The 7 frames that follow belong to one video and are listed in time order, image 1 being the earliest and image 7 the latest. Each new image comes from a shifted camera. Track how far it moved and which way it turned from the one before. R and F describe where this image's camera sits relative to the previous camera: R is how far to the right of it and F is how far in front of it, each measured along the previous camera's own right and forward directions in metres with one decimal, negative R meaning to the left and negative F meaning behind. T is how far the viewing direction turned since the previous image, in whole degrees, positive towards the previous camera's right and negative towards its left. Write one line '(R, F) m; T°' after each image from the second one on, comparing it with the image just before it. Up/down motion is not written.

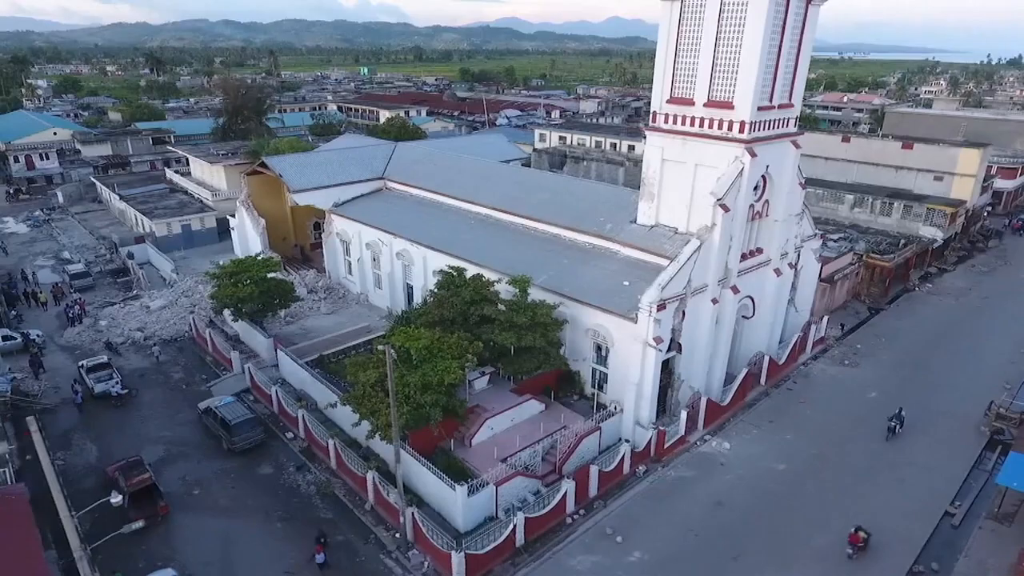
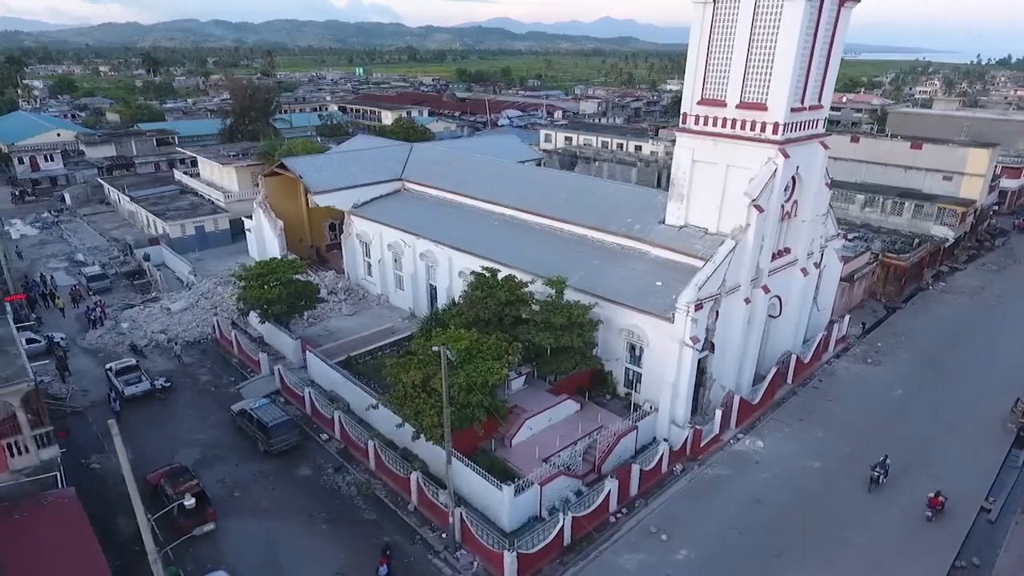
(-1.2, -0.1) m; +1°
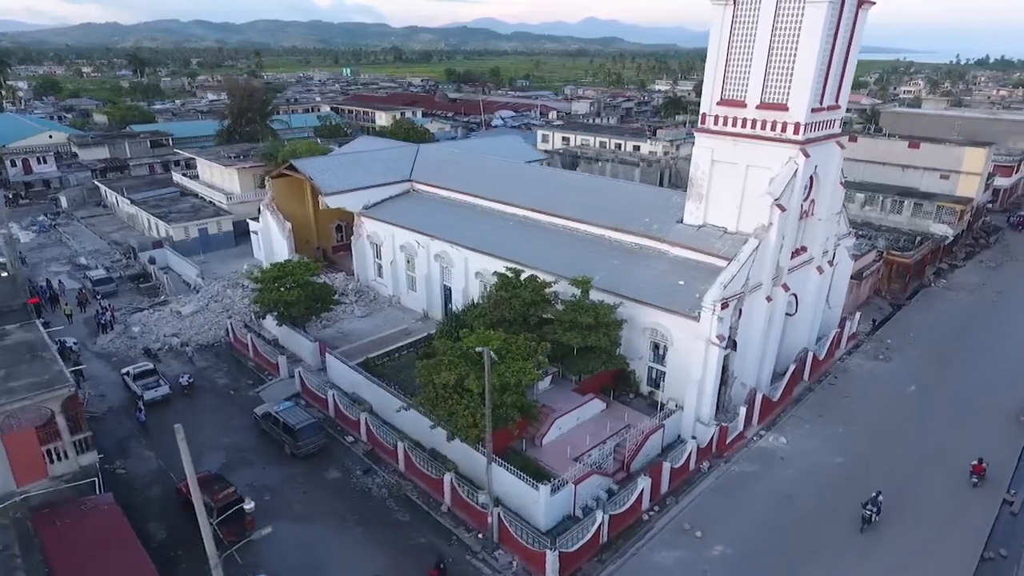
(-1.1, 0.0) m; +1°
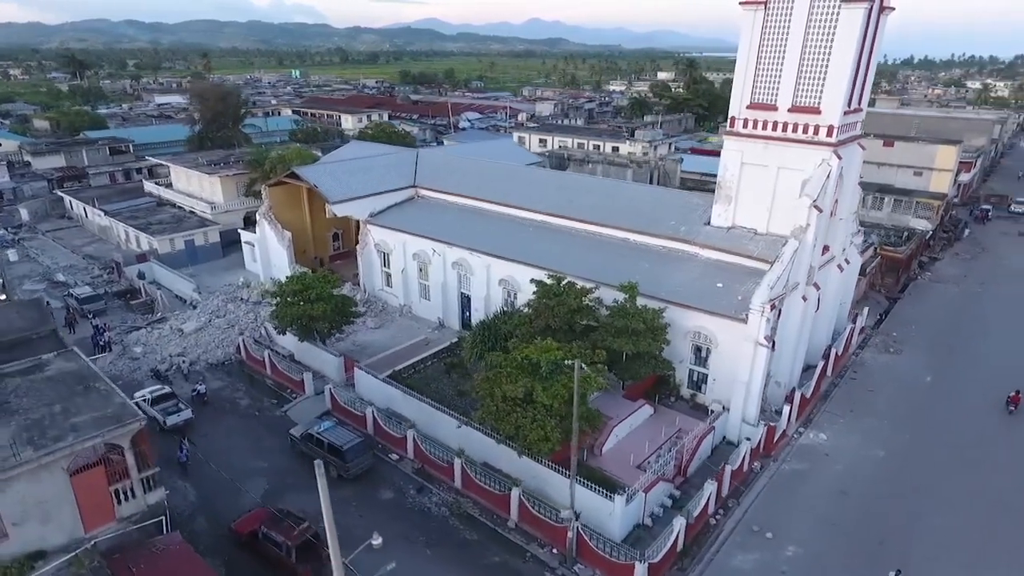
(-2.7, +0.4) m; +4°
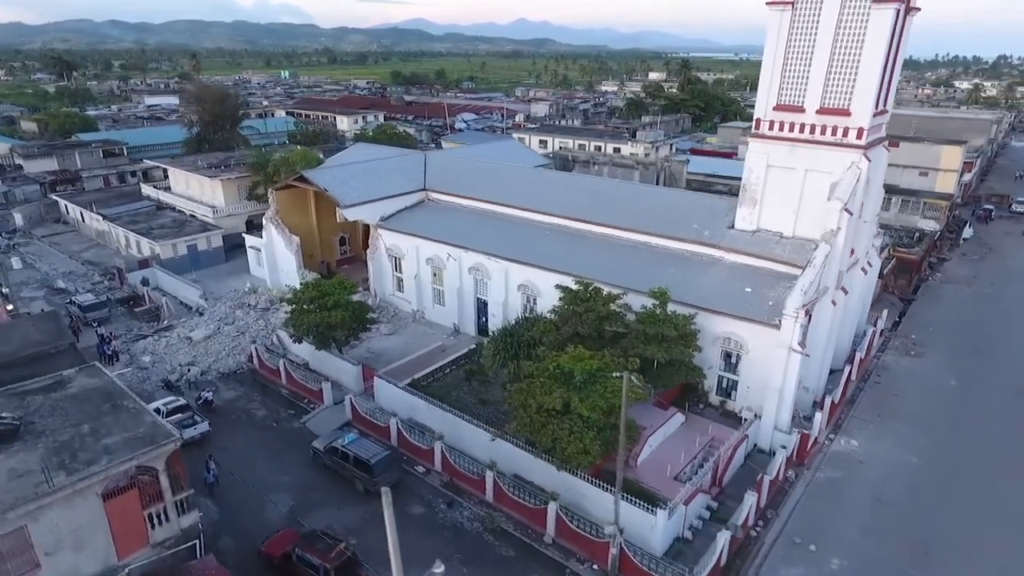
(-1.1, +0.5) m; +1°
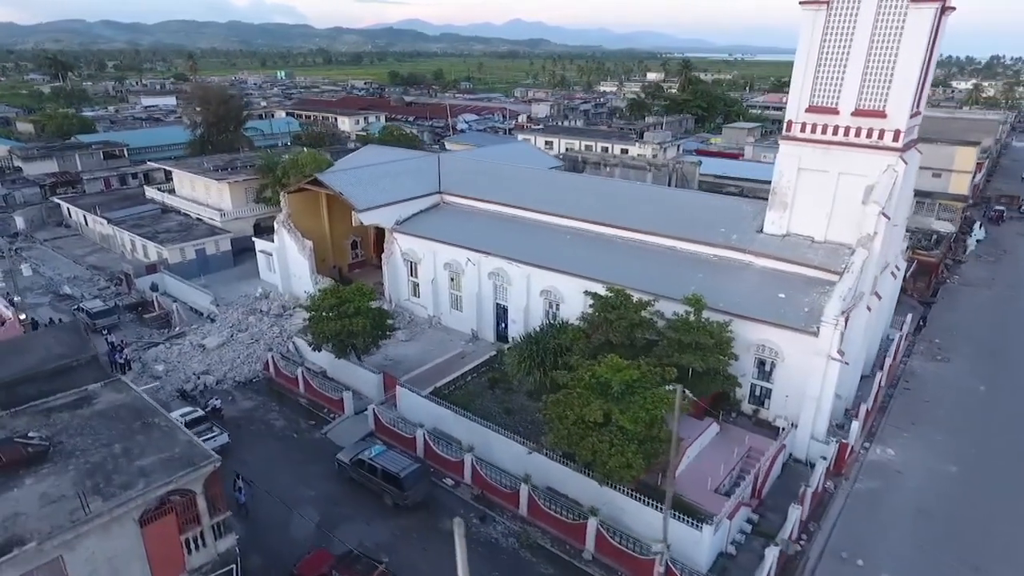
(-1.0, +0.5) m; 0°
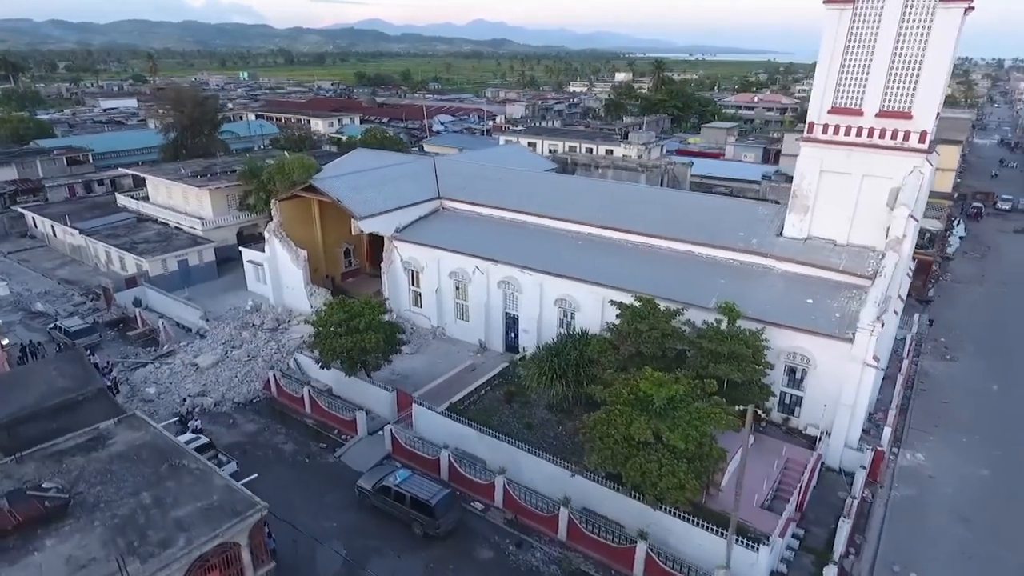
(-1.6, +0.9) m; +3°
